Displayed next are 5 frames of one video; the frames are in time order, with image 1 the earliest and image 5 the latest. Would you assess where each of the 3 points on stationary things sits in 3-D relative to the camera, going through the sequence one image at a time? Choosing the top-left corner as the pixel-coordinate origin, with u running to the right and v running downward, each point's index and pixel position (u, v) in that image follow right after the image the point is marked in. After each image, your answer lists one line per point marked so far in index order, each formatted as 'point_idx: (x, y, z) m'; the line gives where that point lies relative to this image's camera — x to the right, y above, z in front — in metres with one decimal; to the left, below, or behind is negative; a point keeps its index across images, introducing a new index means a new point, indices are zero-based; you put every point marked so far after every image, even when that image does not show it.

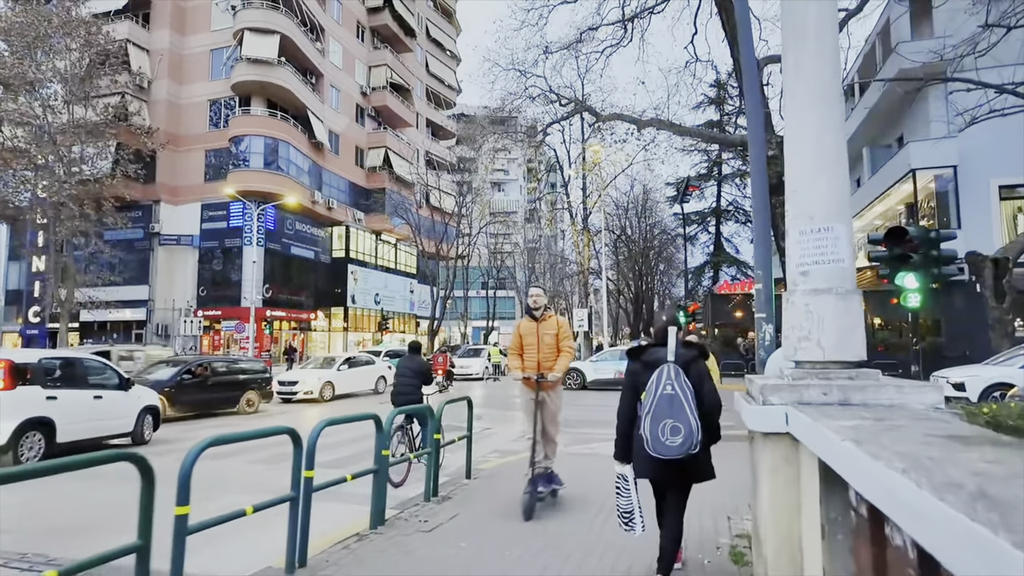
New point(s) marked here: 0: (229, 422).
0: (-6.1, -2.9, +12.9) m
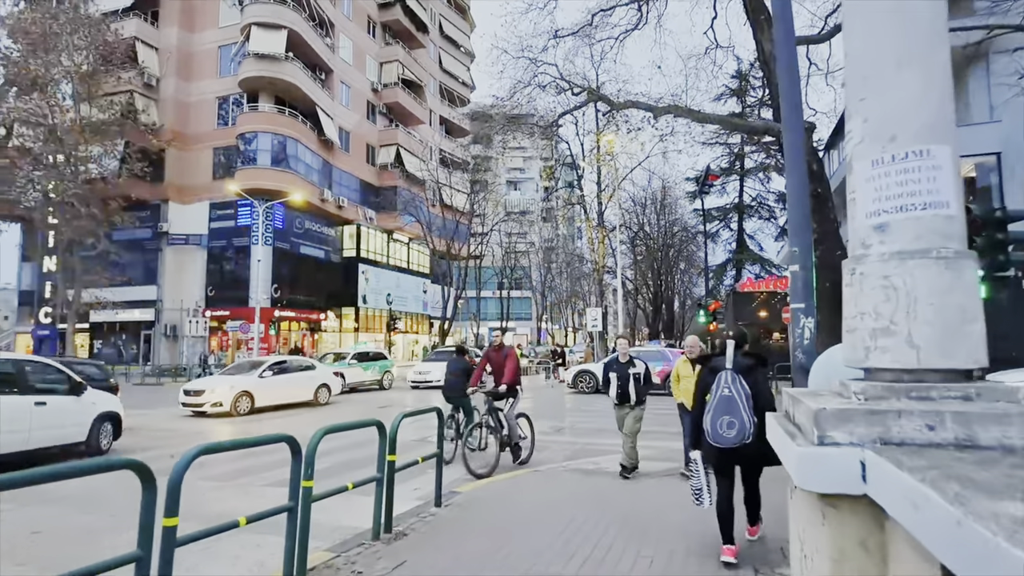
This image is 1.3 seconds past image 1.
0: (-6.1, -2.8, +12.1) m
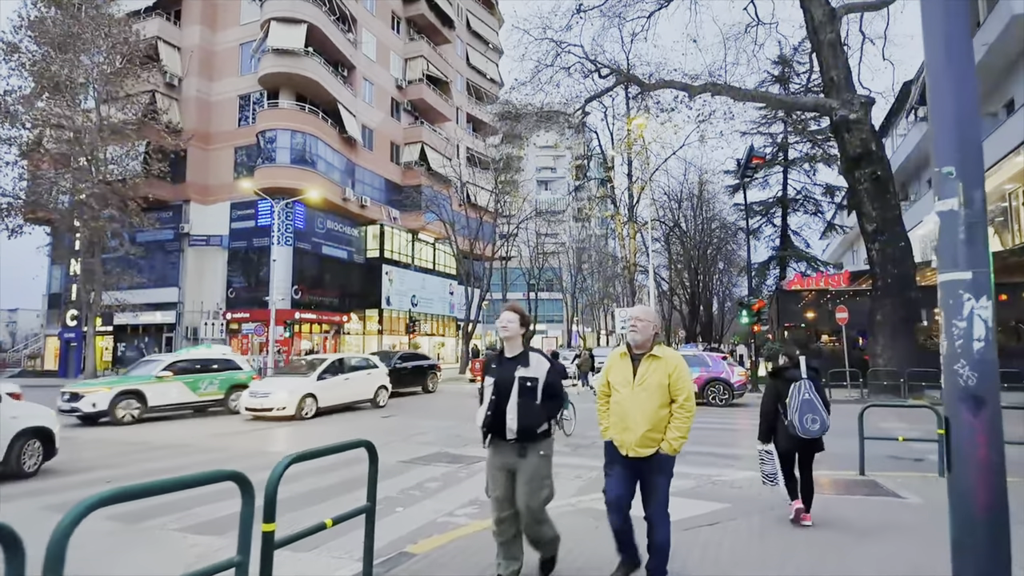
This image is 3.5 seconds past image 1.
0: (-5.9, -2.8, +10.8) m
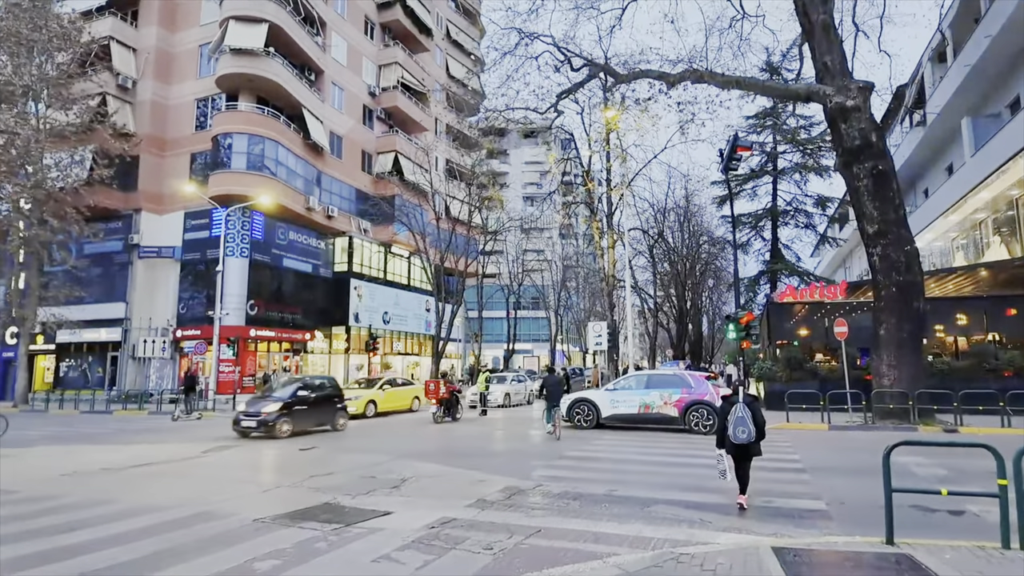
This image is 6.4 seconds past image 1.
0: (-6.9, -2.8, +8.5) m
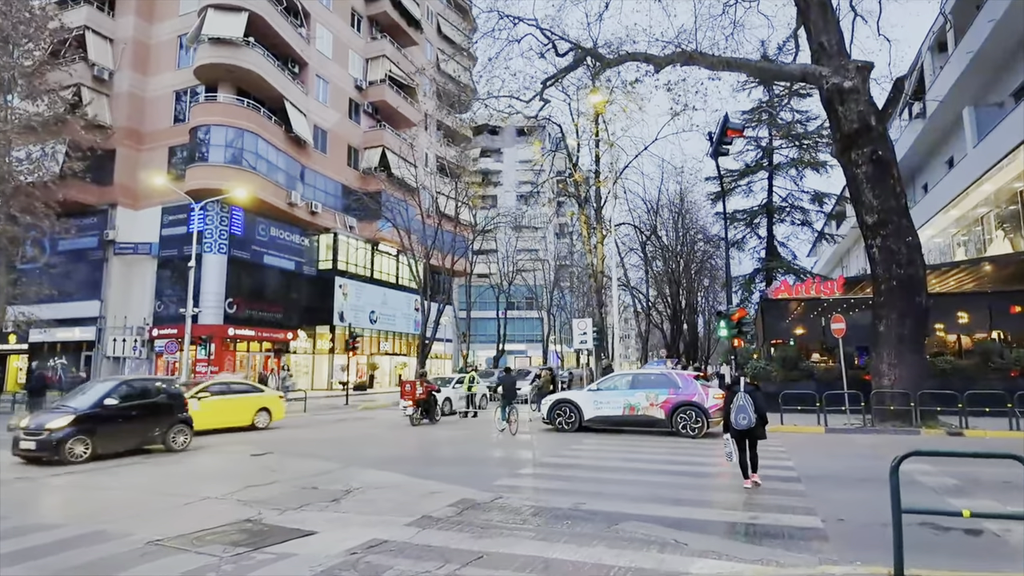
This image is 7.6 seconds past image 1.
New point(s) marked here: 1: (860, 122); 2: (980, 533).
0: (-7.5, -2.6, +7.6) m
1: (+7.9, +3.7, +13.5) m
2: (+4.3, -2.3, +5.5) m
